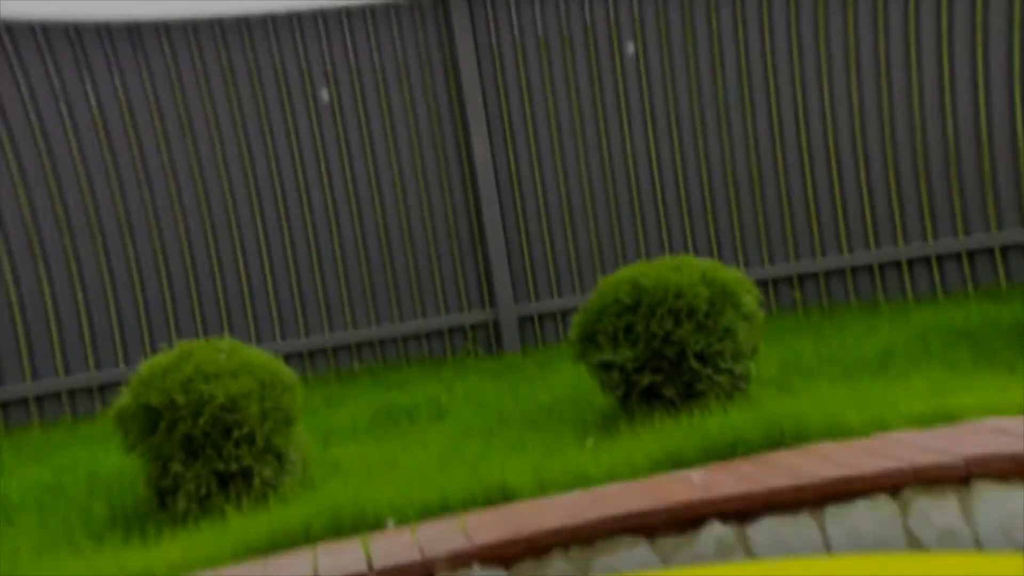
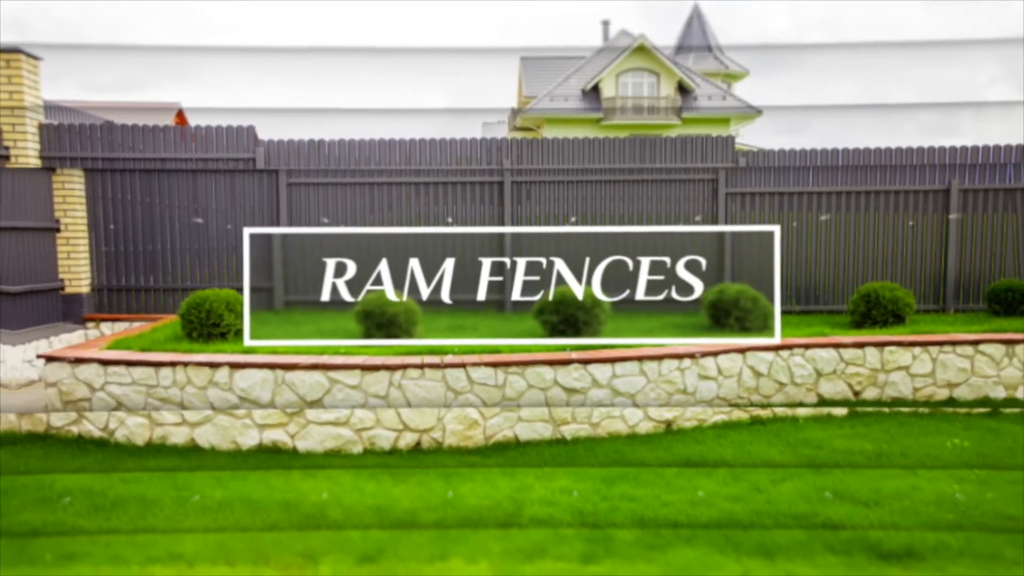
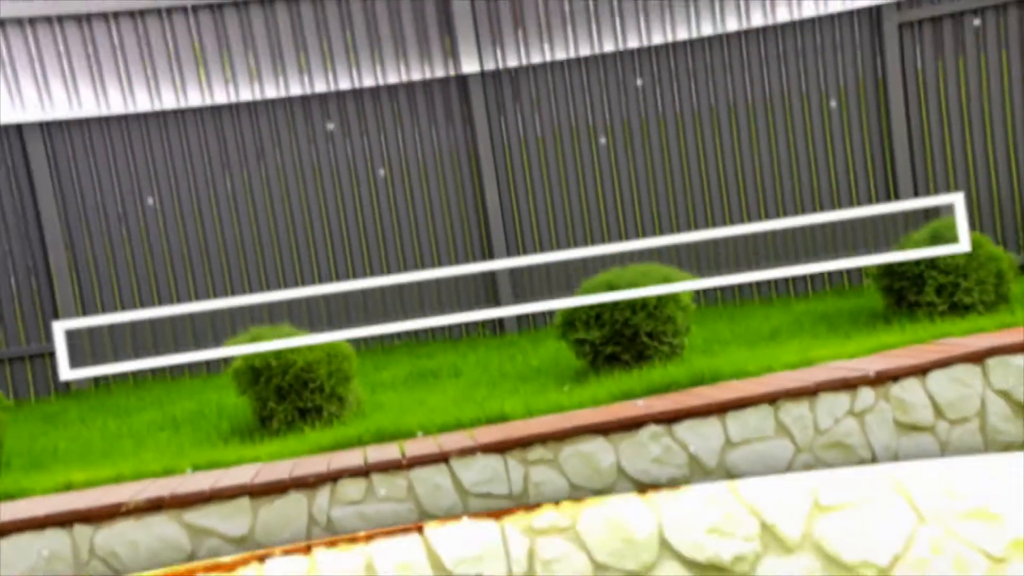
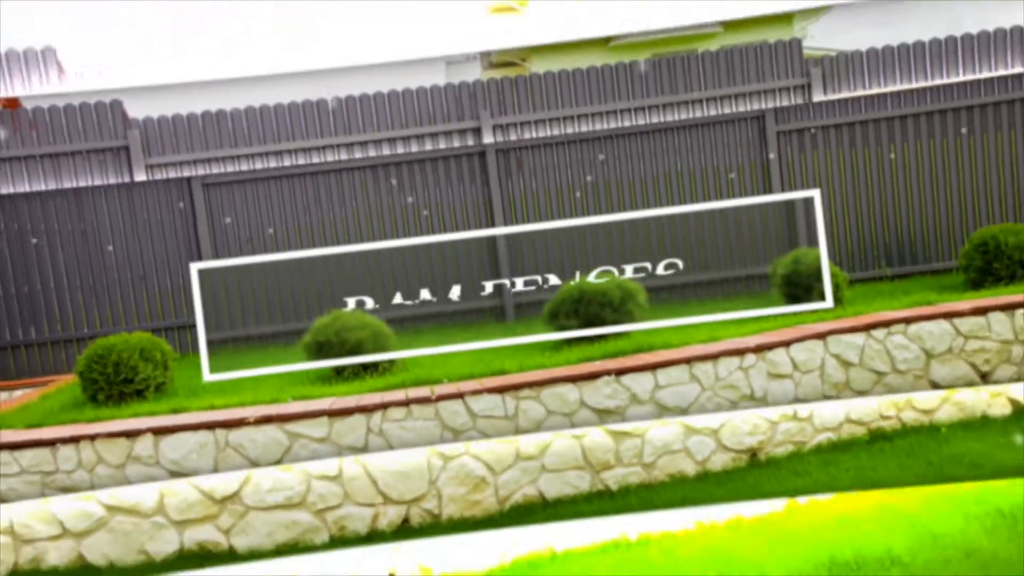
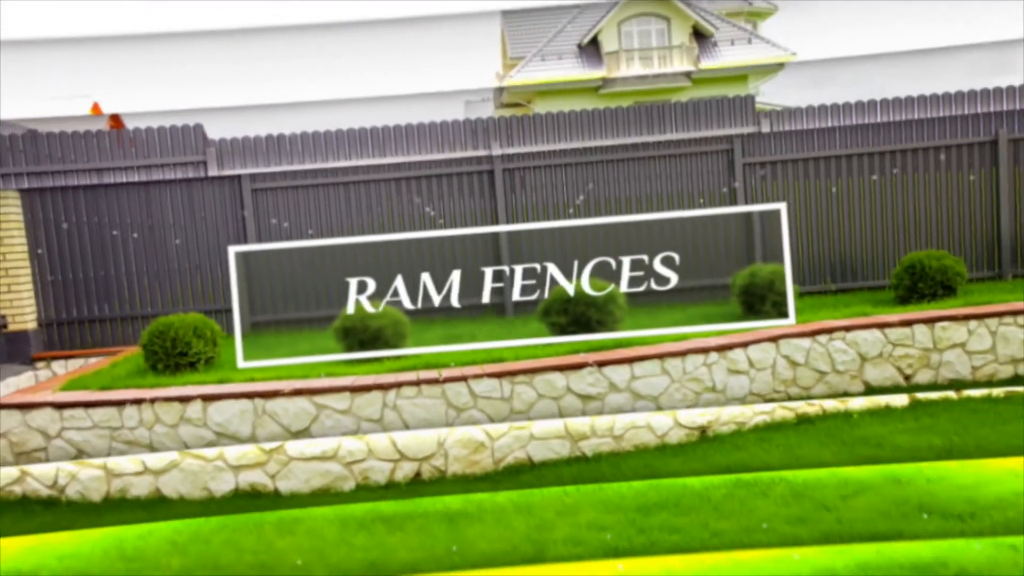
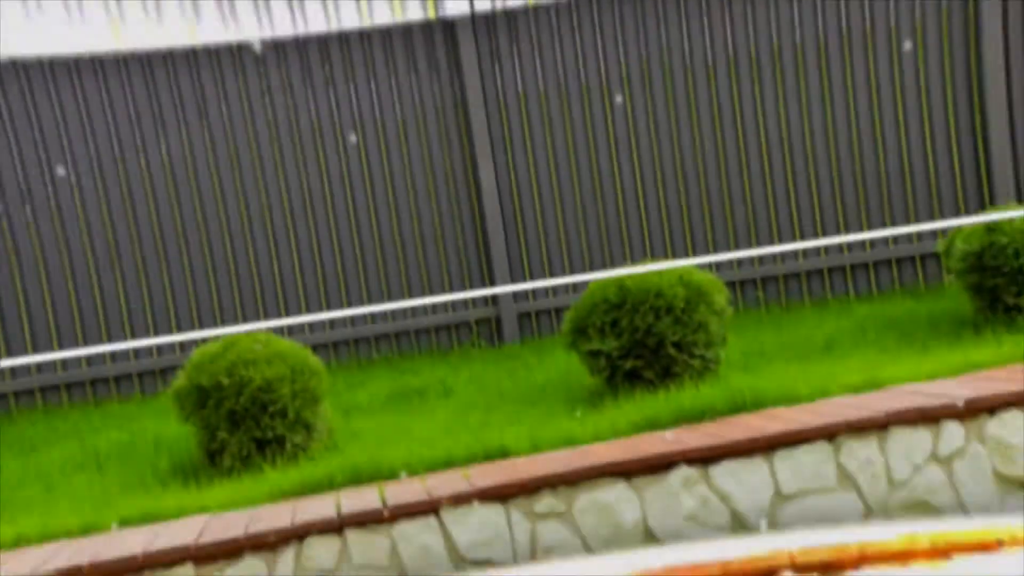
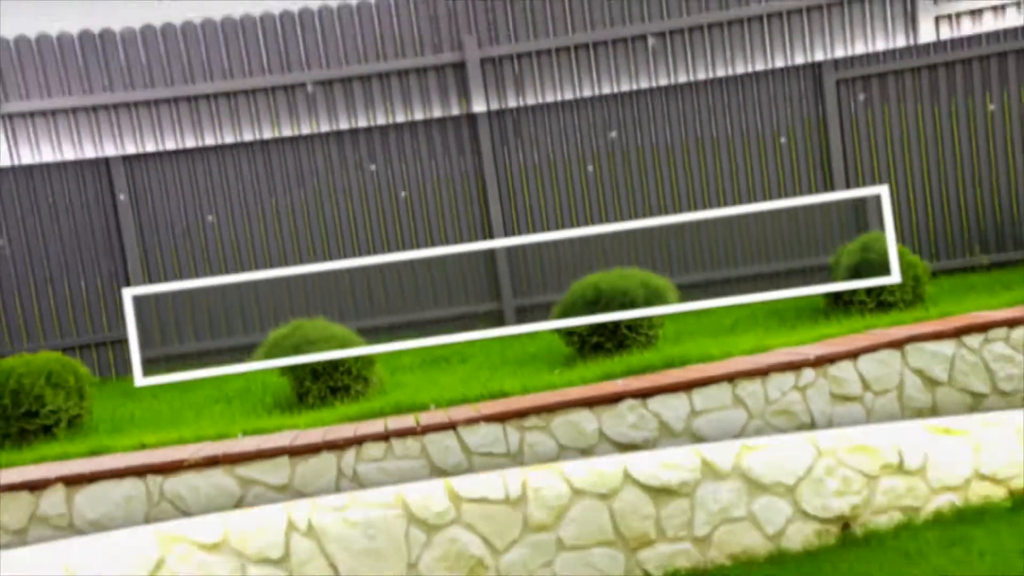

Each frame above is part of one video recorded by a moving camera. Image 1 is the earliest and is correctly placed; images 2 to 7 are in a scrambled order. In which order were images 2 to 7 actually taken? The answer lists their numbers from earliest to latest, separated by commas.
6, 3, 7, 4, 5, 2
